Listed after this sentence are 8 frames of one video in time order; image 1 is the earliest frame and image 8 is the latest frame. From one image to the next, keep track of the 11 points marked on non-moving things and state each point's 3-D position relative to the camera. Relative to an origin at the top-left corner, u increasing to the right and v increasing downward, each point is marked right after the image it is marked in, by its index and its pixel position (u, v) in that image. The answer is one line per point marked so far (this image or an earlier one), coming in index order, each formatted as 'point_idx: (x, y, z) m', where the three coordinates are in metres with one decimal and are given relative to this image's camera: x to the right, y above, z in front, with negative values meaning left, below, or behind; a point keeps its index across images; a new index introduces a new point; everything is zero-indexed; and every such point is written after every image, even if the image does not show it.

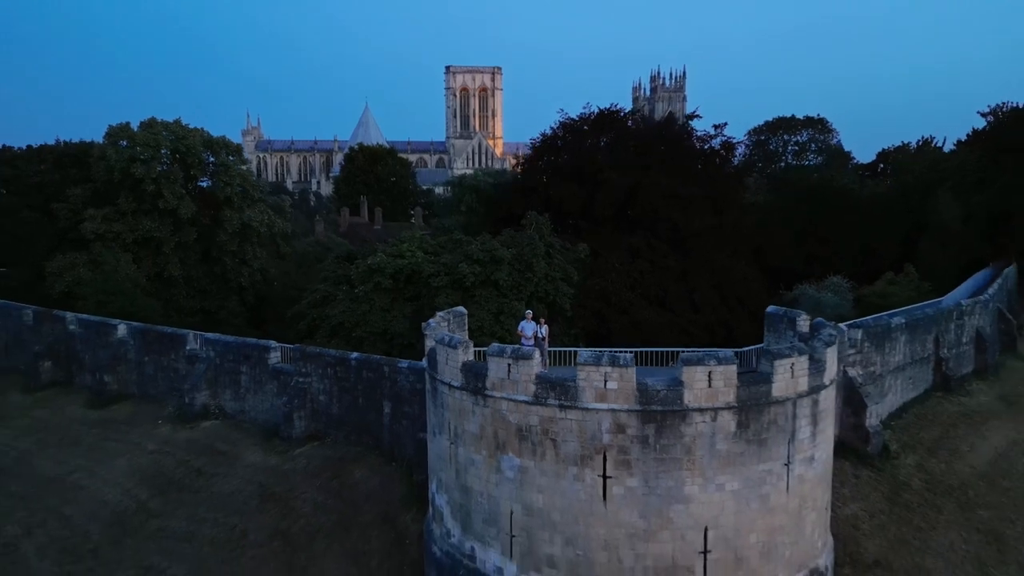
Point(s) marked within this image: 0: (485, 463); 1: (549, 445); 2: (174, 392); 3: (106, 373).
0: (-0.3, -1.6, +6.9) m
1: (+0.3, -1.4, +6.5) m
2: (-5.9, -1.8, +12.9) m
3: (-7.7, -1.6, +14.0) m
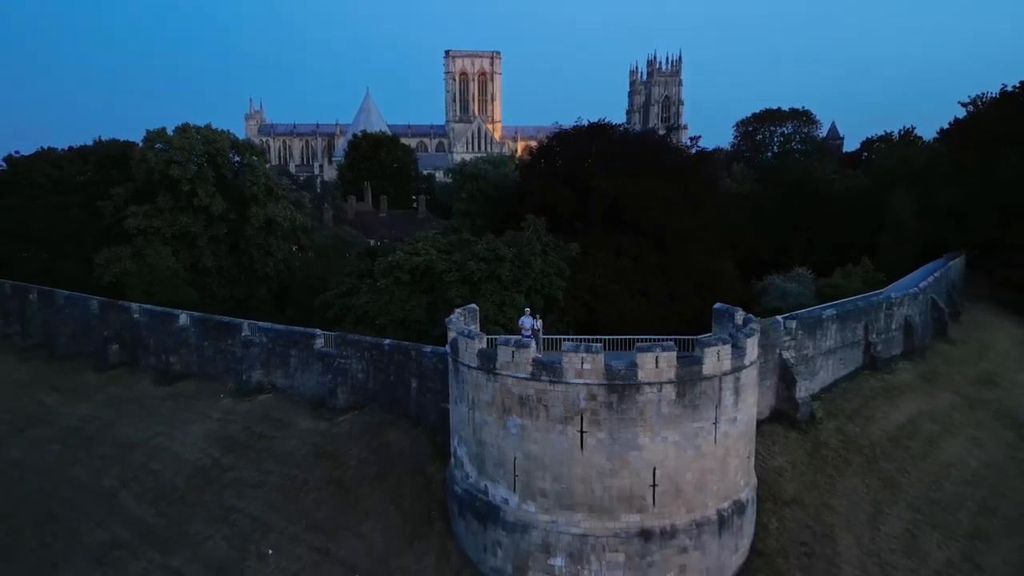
0: (-0.2, -1.7, +9.5) m
1: (+0.4, -1.5, +9.1) m
2: (-5.9, -1.7, +15.4) m
3: (-7.6, -1.5, +16.6) m
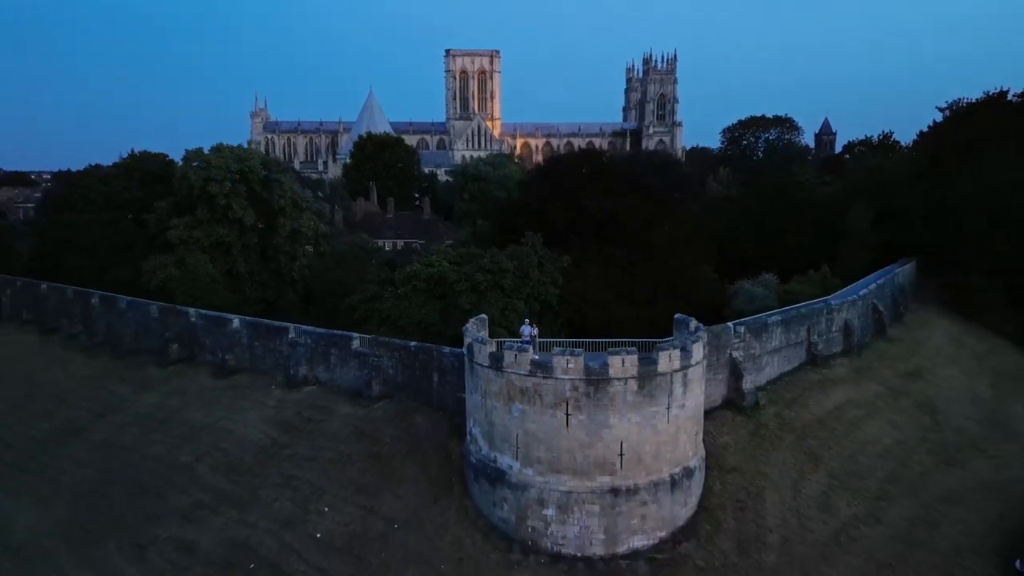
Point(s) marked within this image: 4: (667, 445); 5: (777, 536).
0: (-0.2, -2.1, +12.6) m
1: (+0.4, -1.8, +12.2) m
2: (-5.8, -2.0, +18.5) m
3: (-7.6, -1.7, +19.6) m
4: (+2.6, -2.7, +12.5) m
5: (+4.8, -4.4, +13.2) m
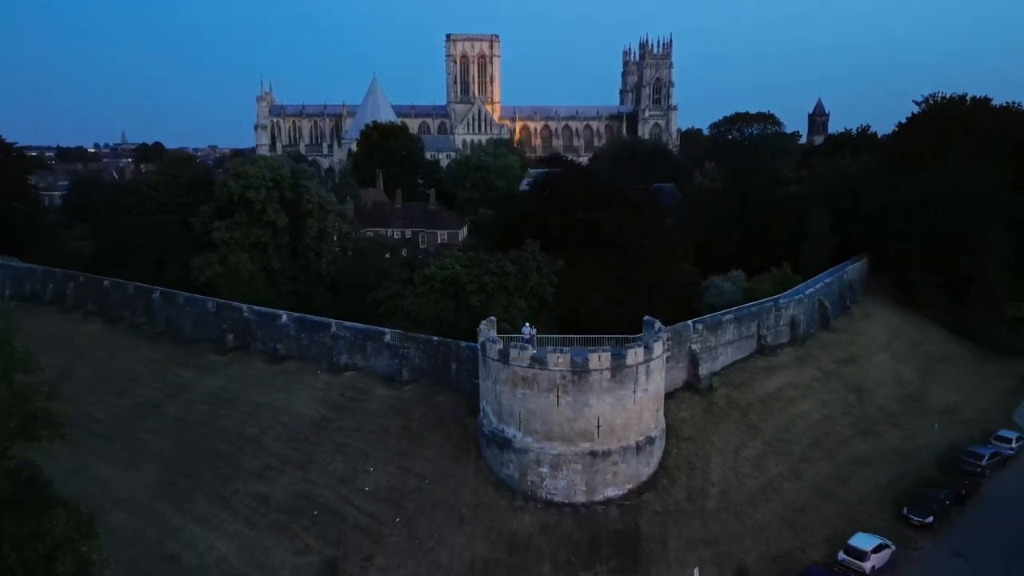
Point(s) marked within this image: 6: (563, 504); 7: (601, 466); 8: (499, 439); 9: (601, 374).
0: (-0.1, -2.3, +16.5) m
1: (+0.5, -2.1, +16.1) m
2: (-5.7, -2.0, +22.5) m
3: (-7.5, -1.8, +23.6) m
4: (+2.7, -3.0, +16.5) m
5: (+4.9, -4.7, +17.3) m
6: (+1.1, -4.7, +16.3) m
7: (+2.0, -3.9, +16.3) m
8: (-0.3, -3.5, +17.0) m
9: (+1.9, -1.9, +16.0) m
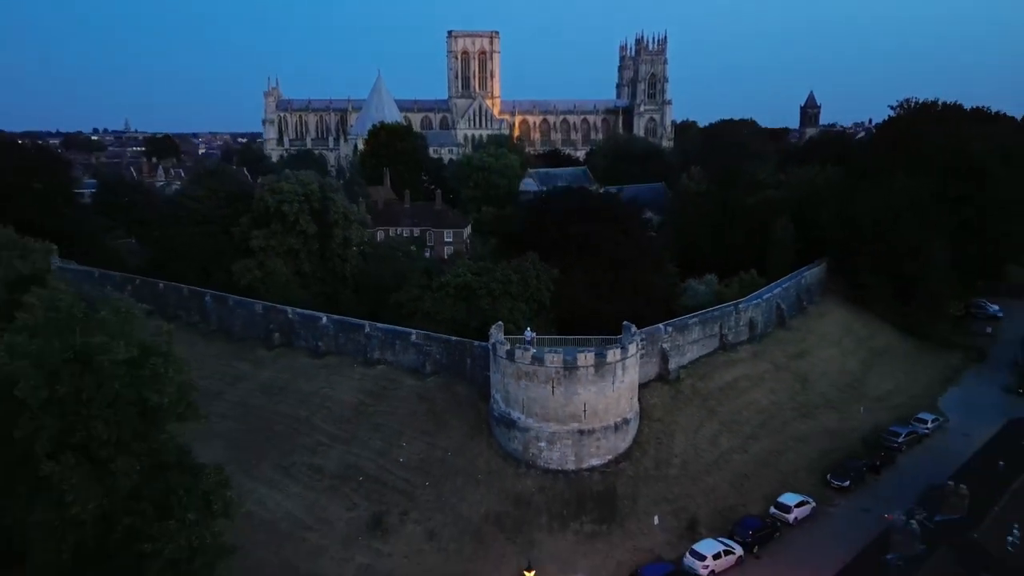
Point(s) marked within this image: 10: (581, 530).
0: (+0.1, -2.7, +21.0) m
1: (+0.7, -2.5, +20.6) m
2: (-5.6, -2.3, +26.9) m
3: (-7.4, -2.0, +28.0) m
4: (+2.9, -3.3, +21.0) m
5: (+5.0, -5.1, +21.8) m
6: (+1.3, -5.1, +20.8) m
7: (+2.1, -4.3, +20.8) m
8: (-0.2, -3.9, +21.5) m
9: (+2.1, -2.3, +20.5) m
10: (+1.8, -6.4, +19.7) m
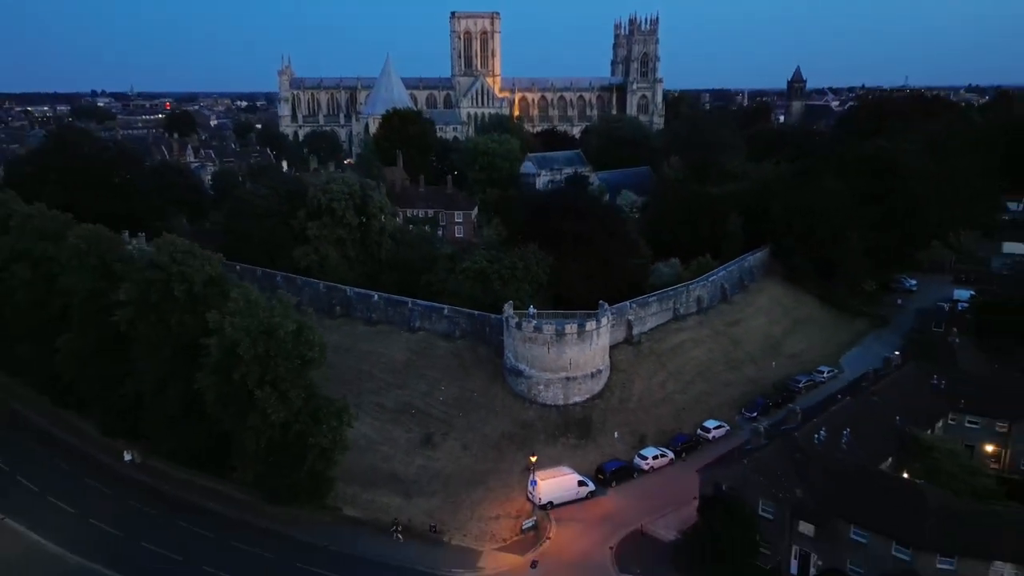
0: (+0.4, -2.3, +30.1) m
1: (+1.0, -2.1, +29.7) m
2: (-5.3, -1.6, +35.9) m
3: (-7.1, -1.2, +37.0) m
4: (+3.2, -3.0, +30.2) m
5: (+5.3, -4.6, +31.0) m
6: (+1.6, -4.7, +30.0) m
7: (+2.5, -3.9, +30.0) m
8: (+0.1, -3.4, +30.6) m
9: (+2.4, -1.9, +29.5) m
10: (+2.2, -6.1, +29.0) m
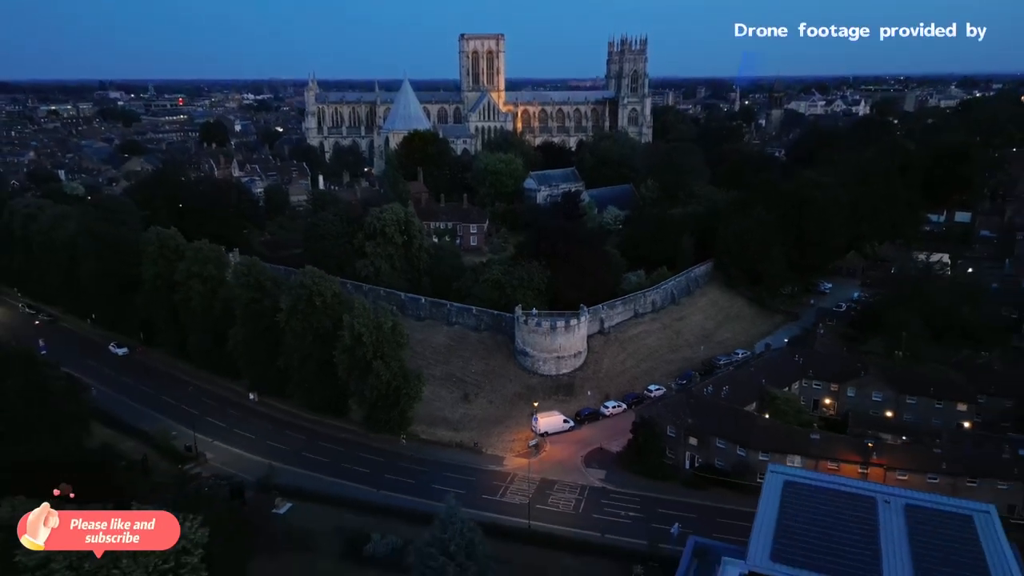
0: (+0.9, -2.9, +45.0) m
1: (+1.5, -2.7, +44.6) m
2: (-4.7, -2.0, +50.8) m
3: (-6.6, -1.7, +51.9) m
4: (+3.8, -3.5, +45.1) m
5: (+5.9, -5.1, +46.0) m
6: (+2.1, -5.3, +45.0) m
7: (+3.0, -4.5, +44.9) m
8: (+0.7, -4.0, +45.6) m
9: (+3.0, -2.5, +44.4) m
10: (+2.7, -6.6, +43.9) m
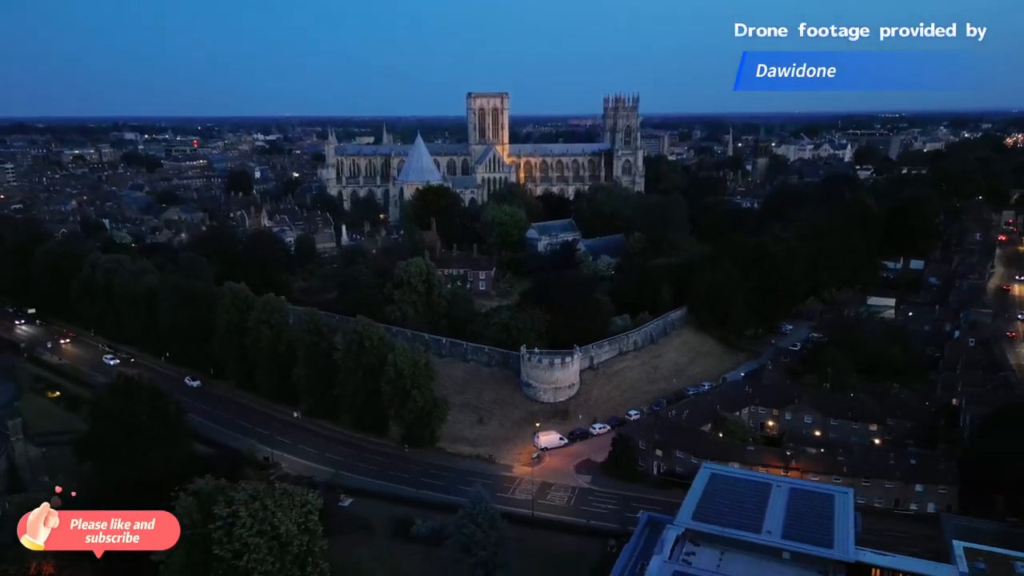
0: (+1.4, -6.2, +55.6) m
1: (+2.0, -6.0, +55.2) m
2: (-4.3, -5.6, +61.5) m
3: (-6.1, -5.3, +62.5) m
4: (+4.2, -6.8, +55.6) m
5: (+6.3, -8.5, +56.5) m
6: (+2.6, -8.6, +55.5) m
7: (+3.5, -7.8, +55.4) m
8: (+1.2, -7.3, +56.1) m
9: (+3.4, -5.8, +55.0) m
10: (+3.2, -9.9, +54.4) m
